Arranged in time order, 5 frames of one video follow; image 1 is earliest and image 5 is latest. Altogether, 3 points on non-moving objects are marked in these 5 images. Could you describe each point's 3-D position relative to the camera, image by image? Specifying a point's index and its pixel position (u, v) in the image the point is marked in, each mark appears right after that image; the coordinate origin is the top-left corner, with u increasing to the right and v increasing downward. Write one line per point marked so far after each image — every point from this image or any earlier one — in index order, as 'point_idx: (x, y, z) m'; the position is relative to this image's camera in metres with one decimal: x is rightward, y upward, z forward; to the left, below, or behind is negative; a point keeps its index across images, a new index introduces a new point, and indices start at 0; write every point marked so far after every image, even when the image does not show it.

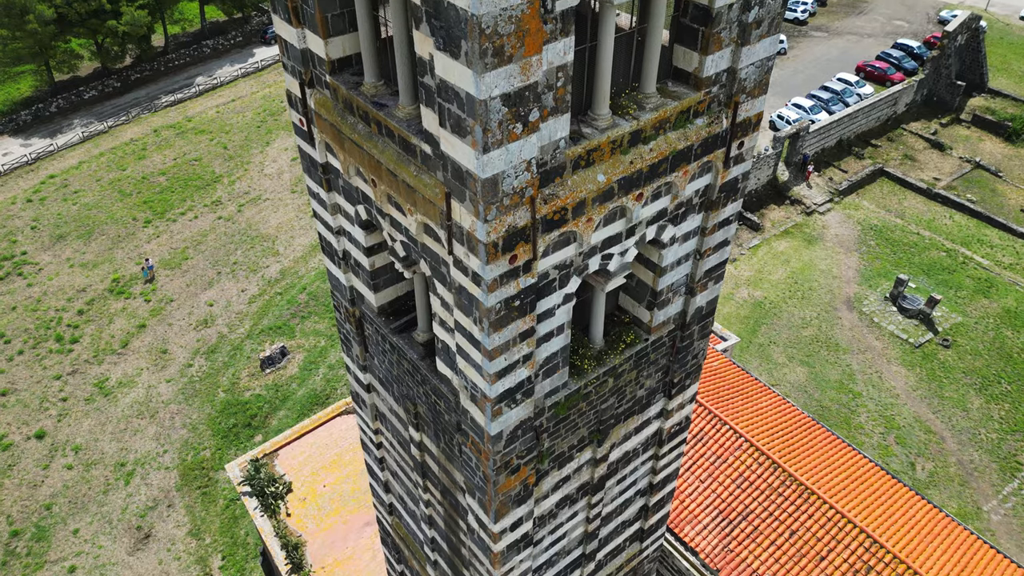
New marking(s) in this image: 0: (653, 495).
0: (+2.7, -4.0, +13.7) m
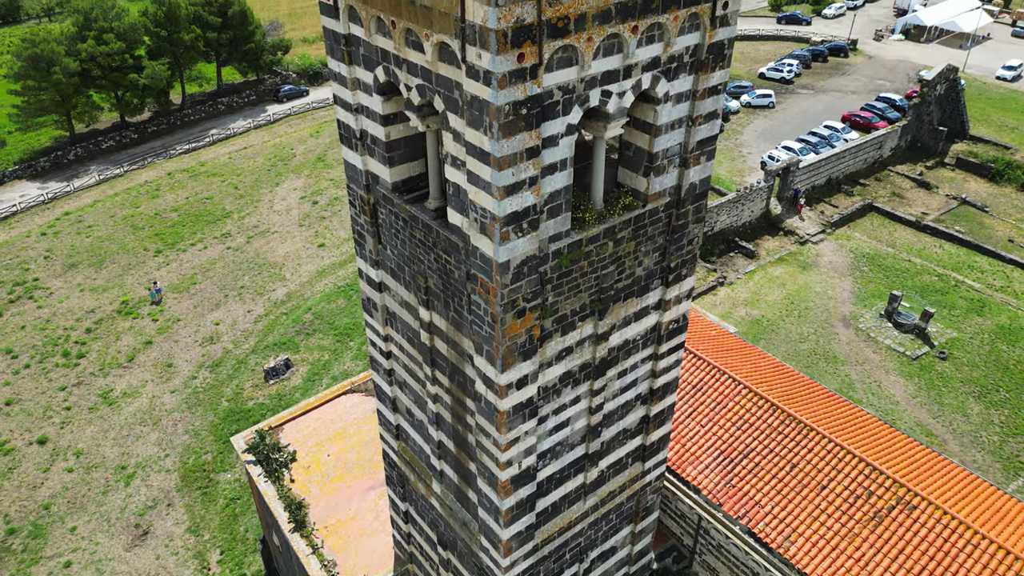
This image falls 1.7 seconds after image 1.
0: (+2.8, -2.3, +14.1) m
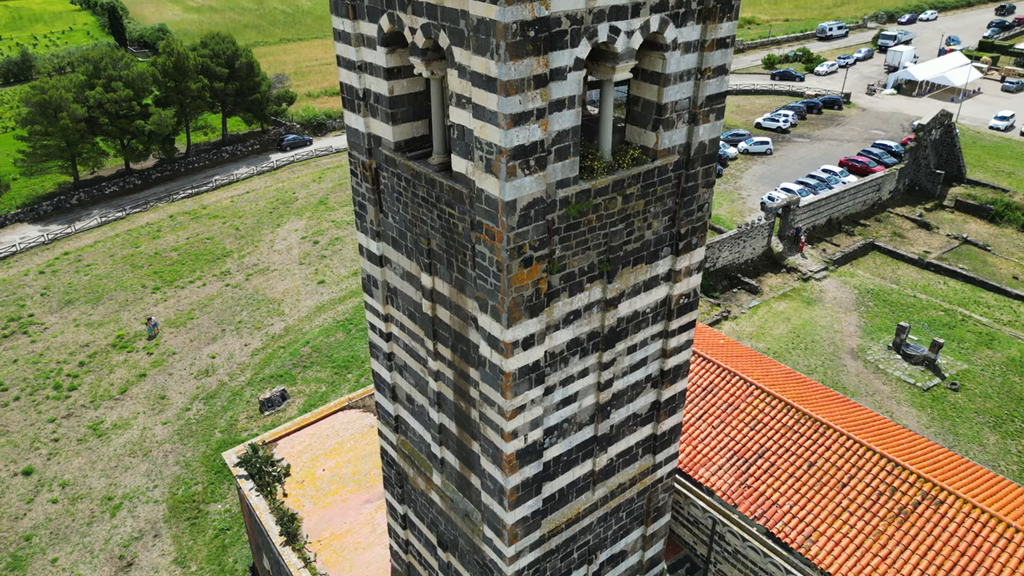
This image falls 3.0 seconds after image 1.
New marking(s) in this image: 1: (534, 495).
0: (+2.9, -1.9, +13.5) m
1: (+0.4, -3.5, +12.0) m
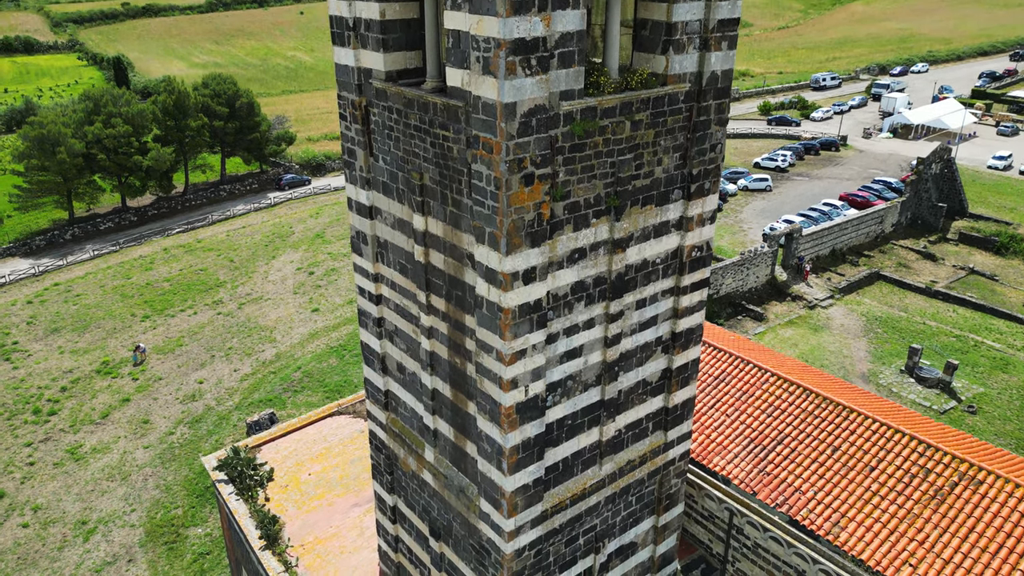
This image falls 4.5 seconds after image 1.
0: (+2.9, -1.2, +12.4) m
1: (+0.4, -2.7, +10.8) m
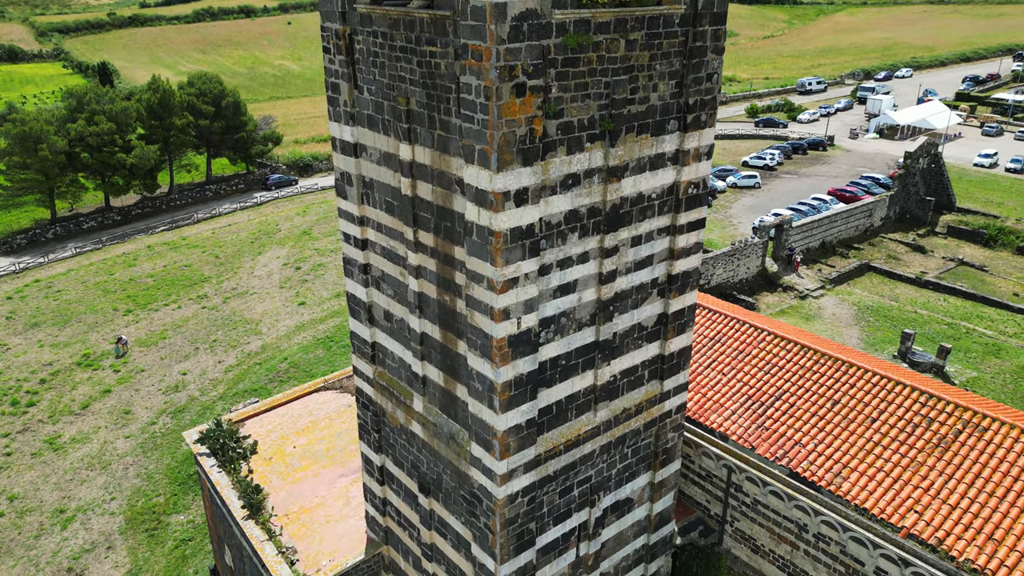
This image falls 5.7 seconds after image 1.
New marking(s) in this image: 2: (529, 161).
0: (+2.8, -0.2, +12.0) m
1: (+0.2, -1.6, +10.4) m
2: (+0.2, +1.7, +9.1) m
